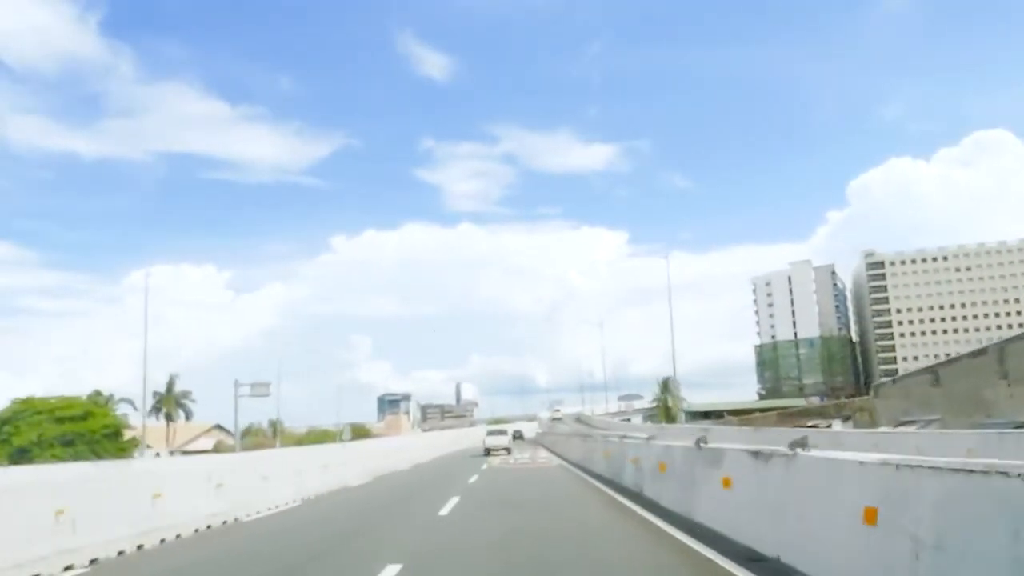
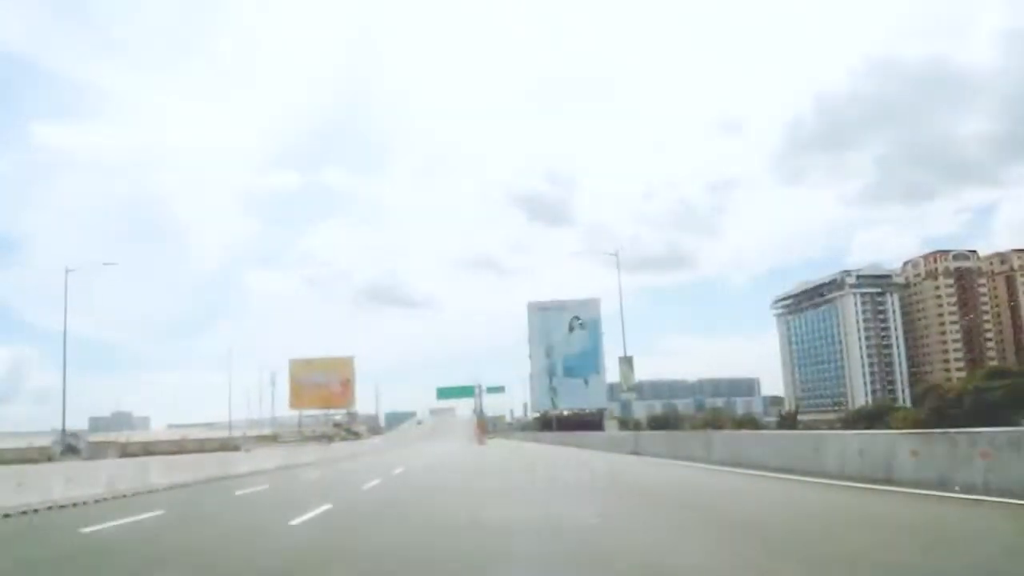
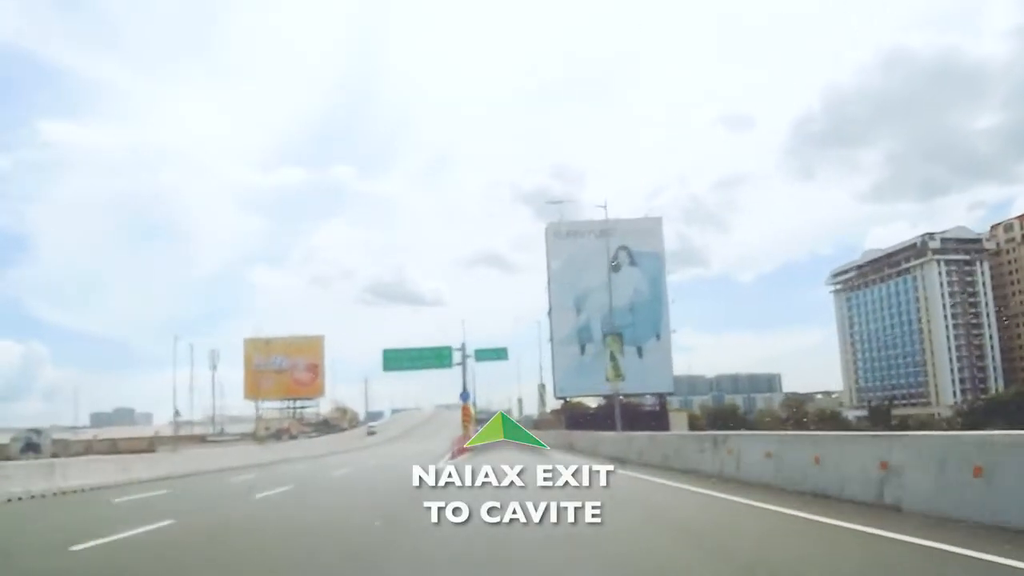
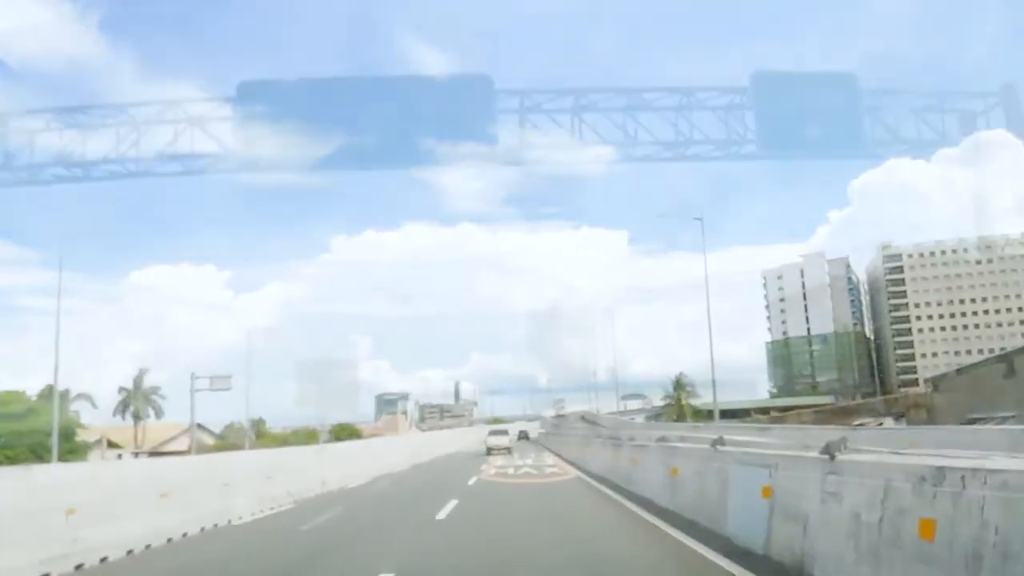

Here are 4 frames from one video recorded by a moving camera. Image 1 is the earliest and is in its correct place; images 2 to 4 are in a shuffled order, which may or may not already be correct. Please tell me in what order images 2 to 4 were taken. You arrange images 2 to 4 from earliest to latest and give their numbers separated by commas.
4, 2, 3
